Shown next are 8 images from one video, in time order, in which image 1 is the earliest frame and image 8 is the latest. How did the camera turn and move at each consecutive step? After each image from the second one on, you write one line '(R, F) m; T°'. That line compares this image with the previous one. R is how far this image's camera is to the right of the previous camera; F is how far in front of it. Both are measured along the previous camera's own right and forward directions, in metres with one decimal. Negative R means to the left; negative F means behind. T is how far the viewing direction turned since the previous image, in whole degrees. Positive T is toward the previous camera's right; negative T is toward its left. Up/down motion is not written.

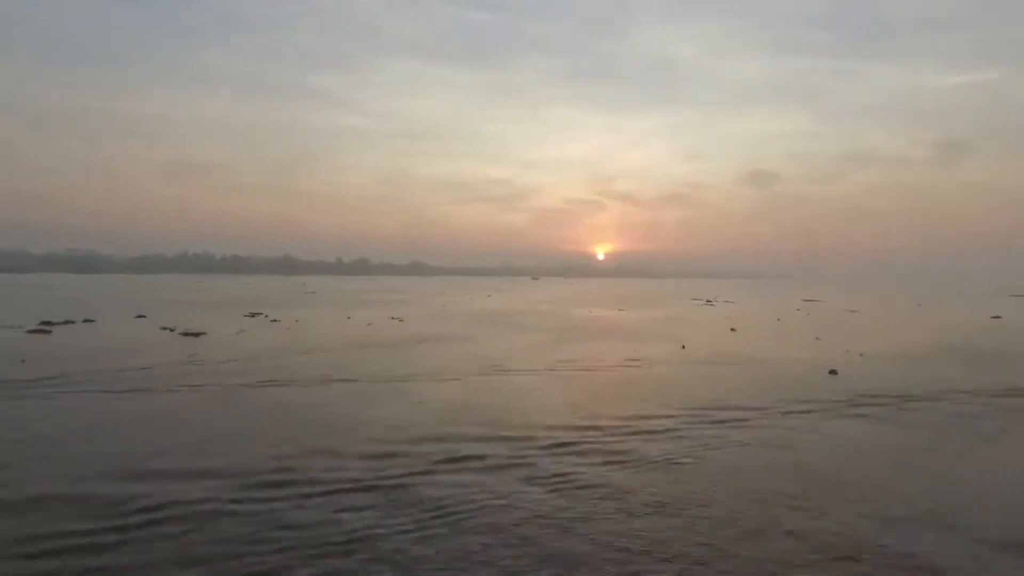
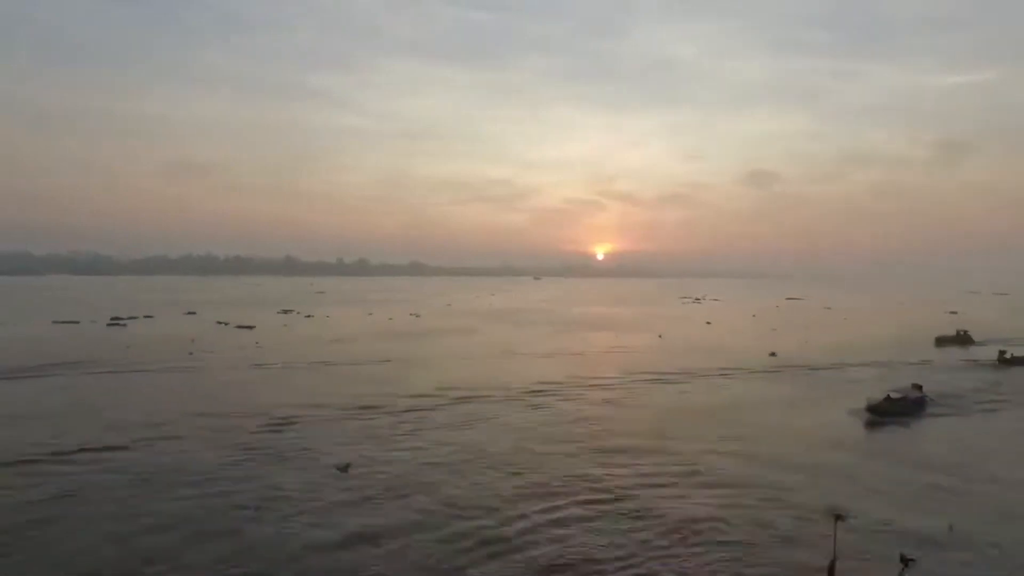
(+0.2, -6.7) m; 0°
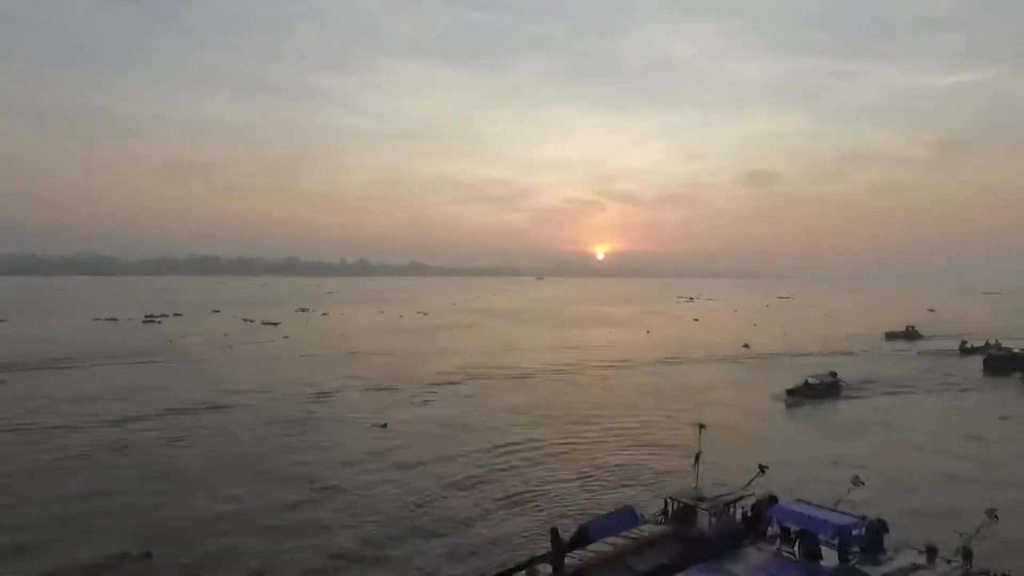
(+0.1, -4.1) m; 0°
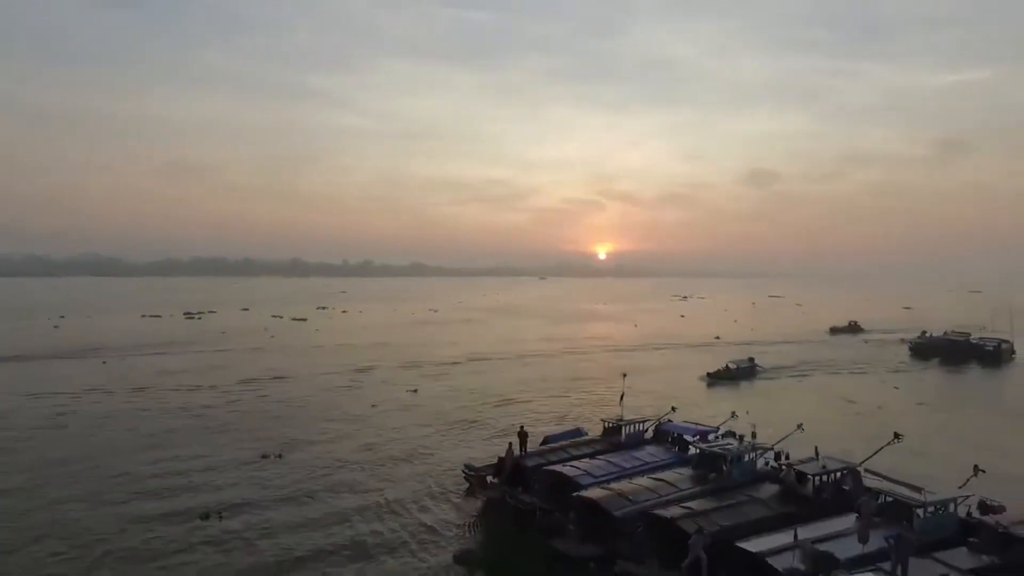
(+0.2, -6.1) m; 0°
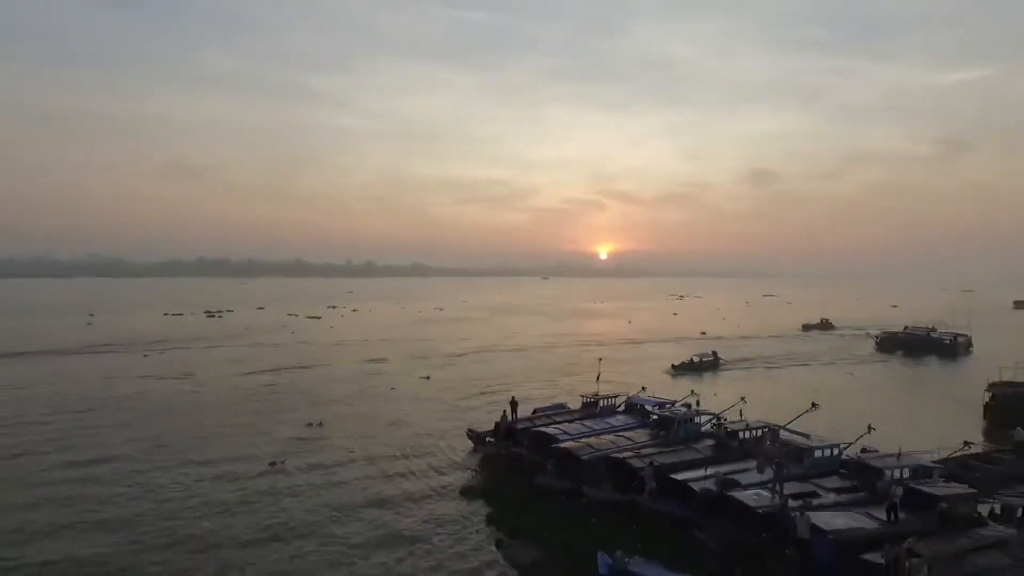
(+0.1, -3.7) m; 0°
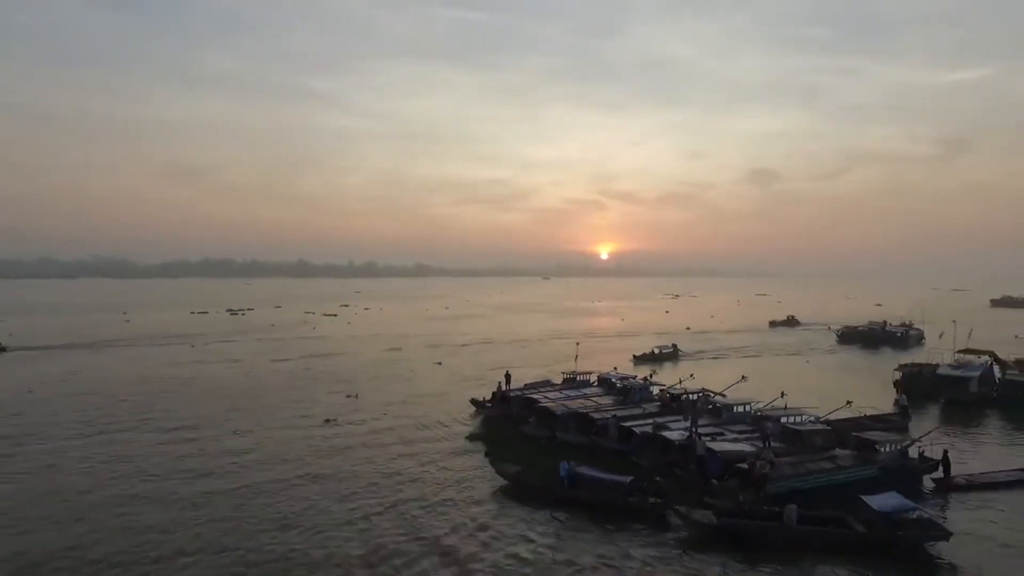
(+0.2, -5.0) m; 0°
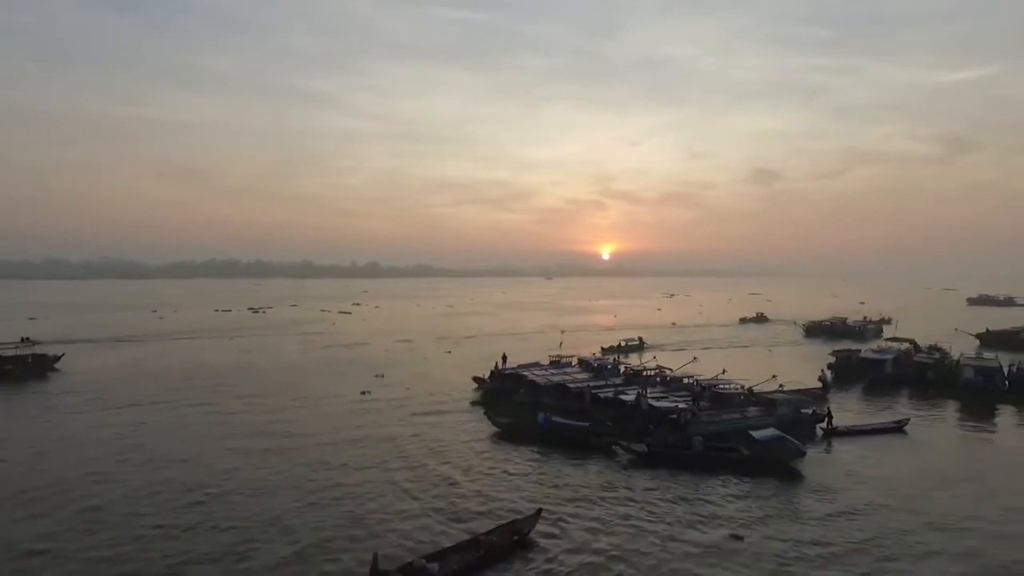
(+0.2, -5.3) m; 0°
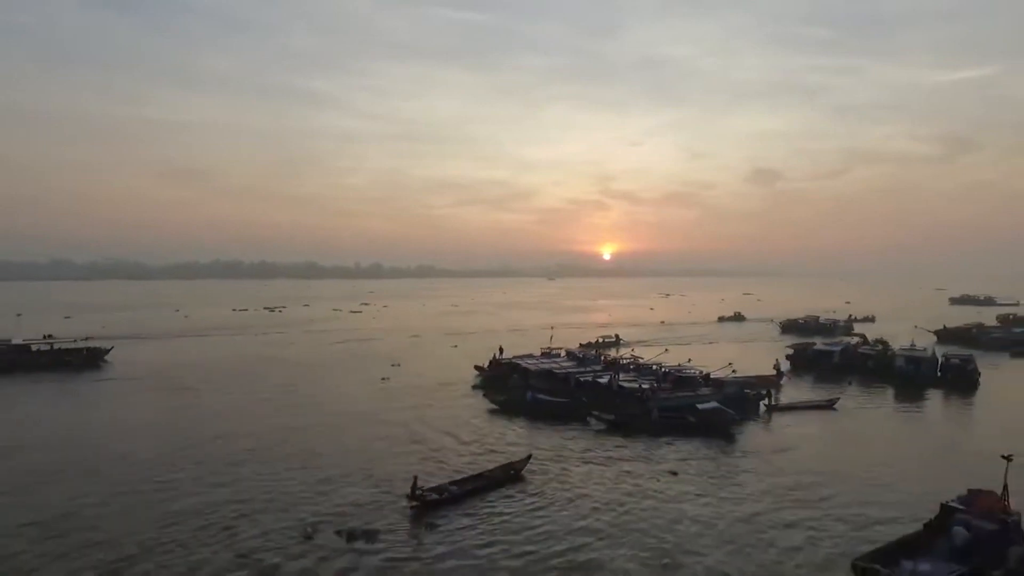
(+0.2, -4.5) m; 0°
